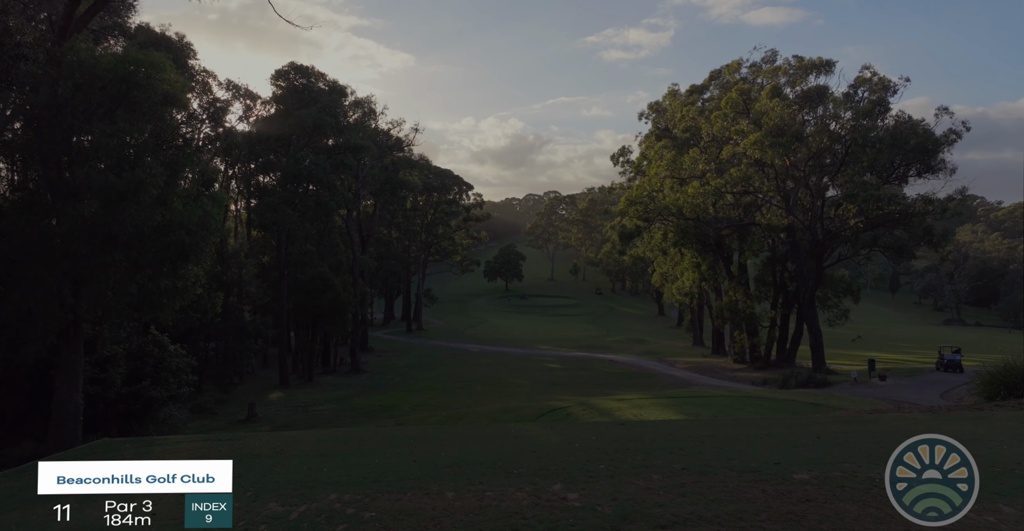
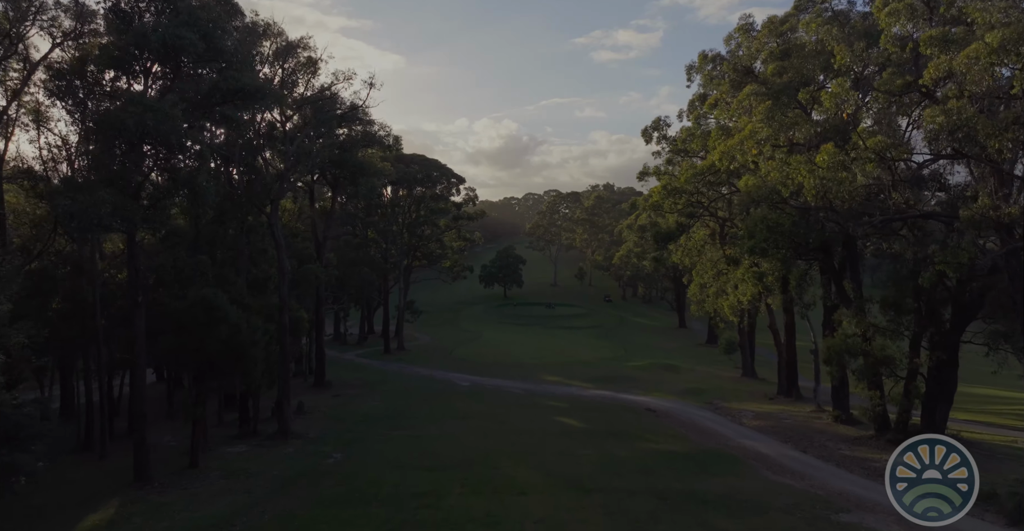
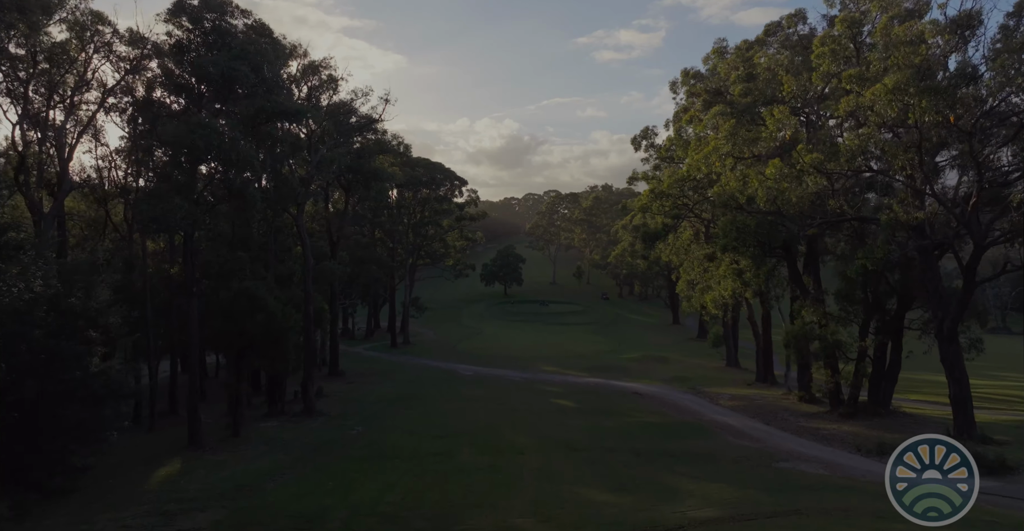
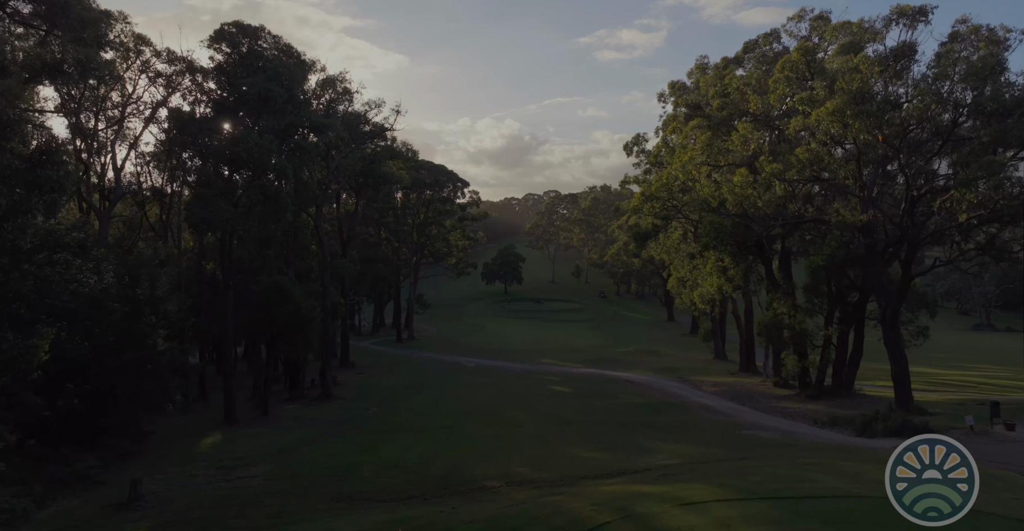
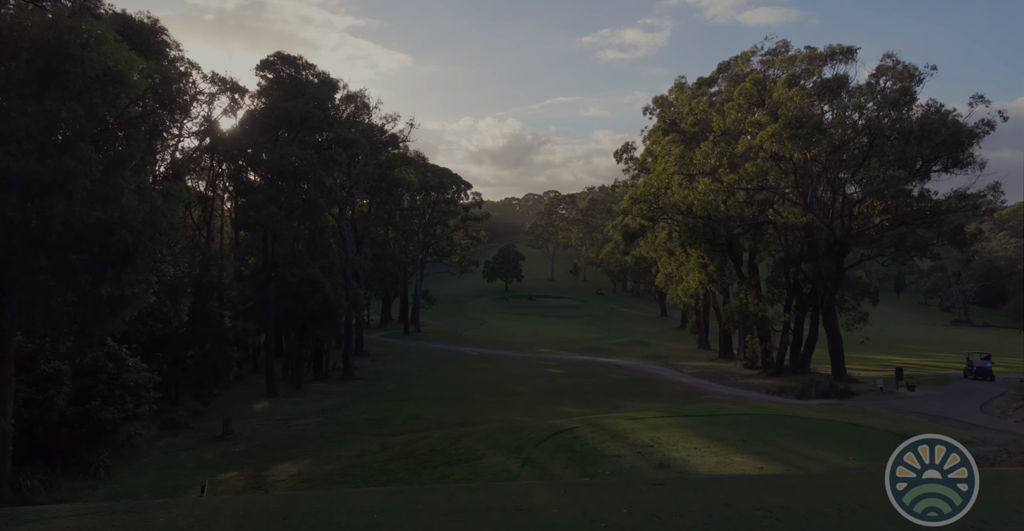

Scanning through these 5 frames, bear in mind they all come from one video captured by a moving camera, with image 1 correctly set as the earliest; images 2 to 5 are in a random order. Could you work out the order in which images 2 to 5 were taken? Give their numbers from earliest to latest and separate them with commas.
5, 4, 3, 2
